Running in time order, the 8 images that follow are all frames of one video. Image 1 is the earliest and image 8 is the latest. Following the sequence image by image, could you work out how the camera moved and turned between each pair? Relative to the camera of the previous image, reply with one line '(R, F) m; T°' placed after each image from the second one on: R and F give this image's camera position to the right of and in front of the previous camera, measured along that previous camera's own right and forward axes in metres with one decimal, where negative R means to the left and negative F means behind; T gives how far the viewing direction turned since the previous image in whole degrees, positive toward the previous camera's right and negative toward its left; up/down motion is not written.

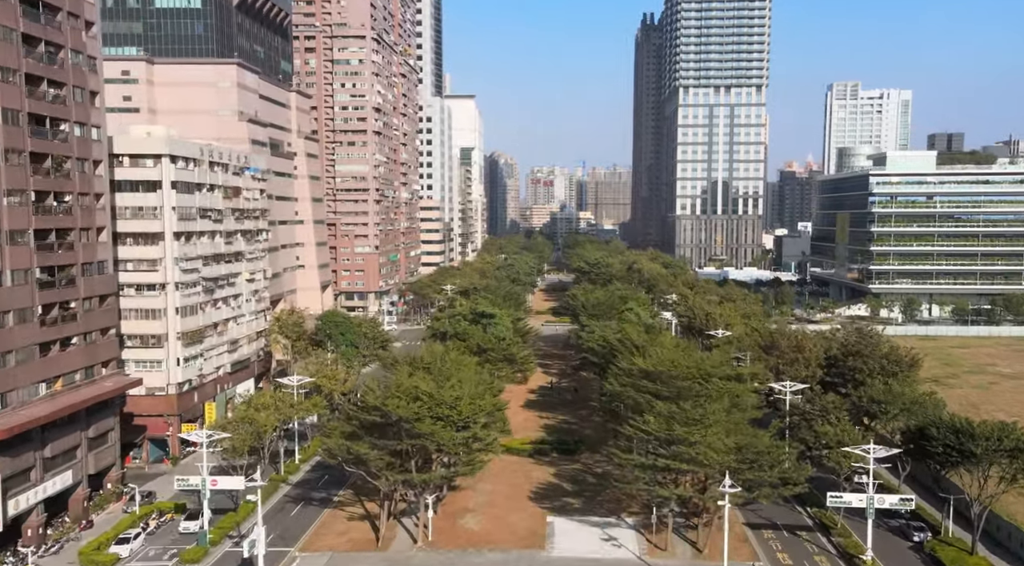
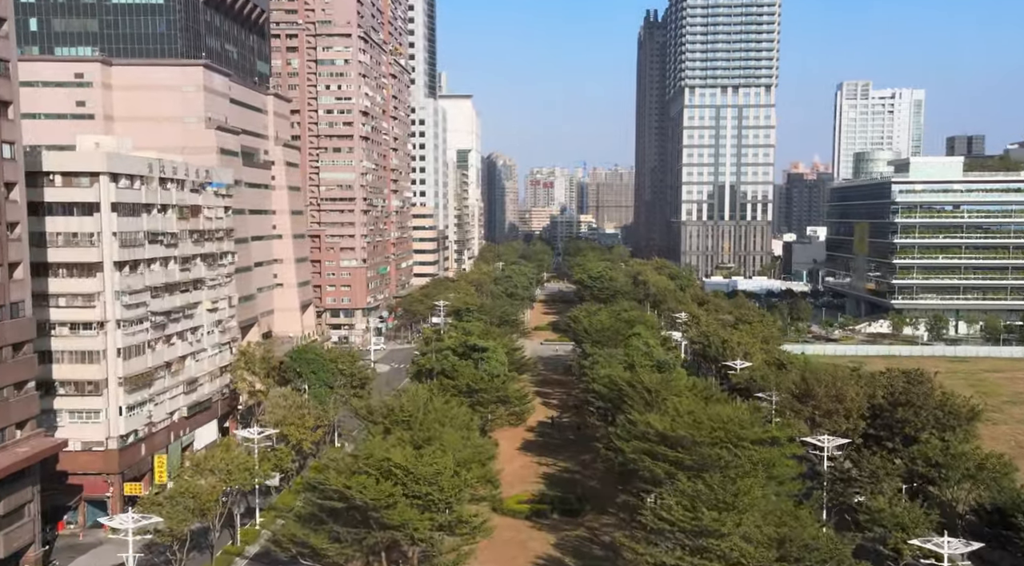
(+0.4, +7.2) m; 0°
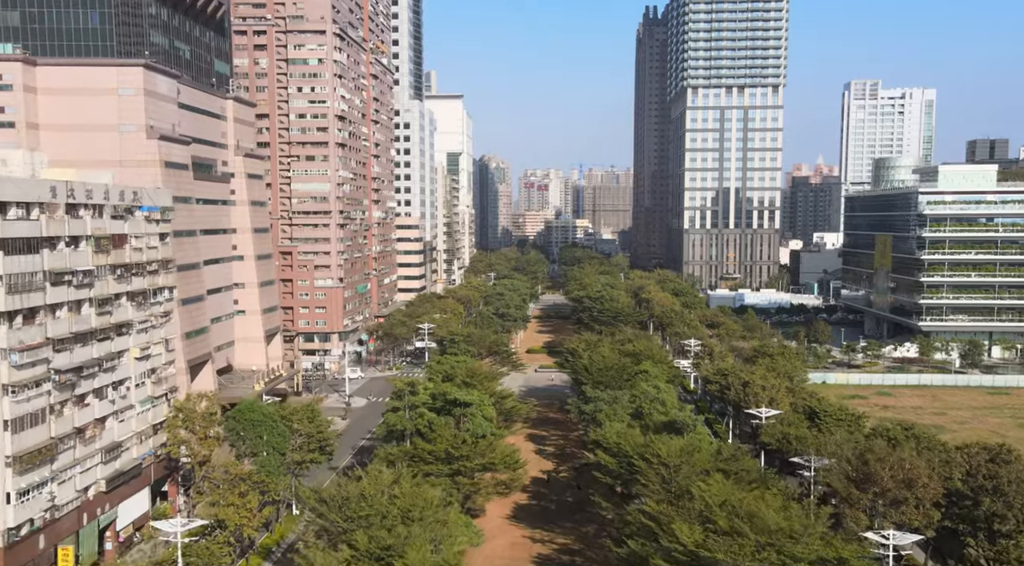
(+0.4, +9.2) m; 0°
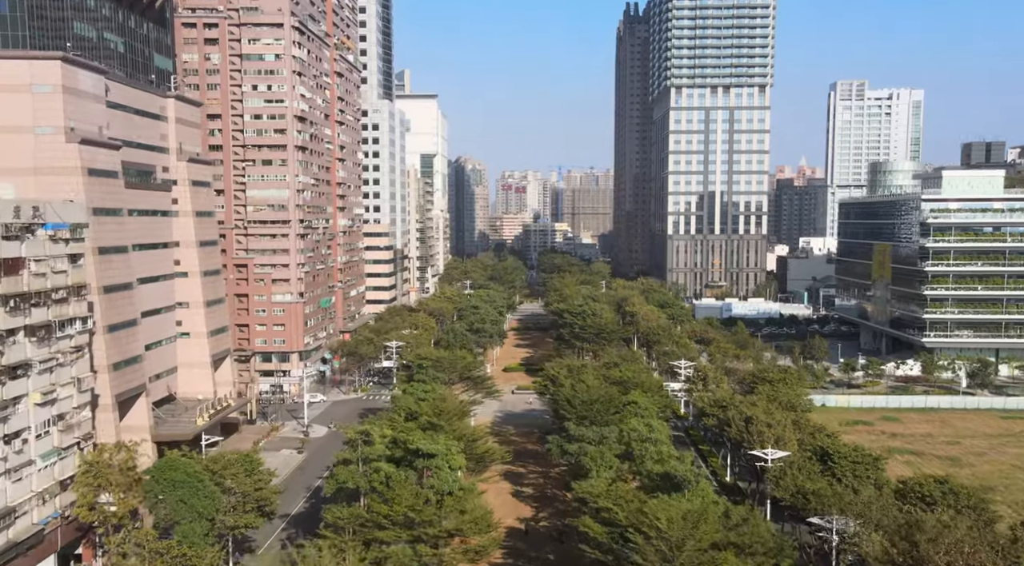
(+0.4, +7.0) m; +1°
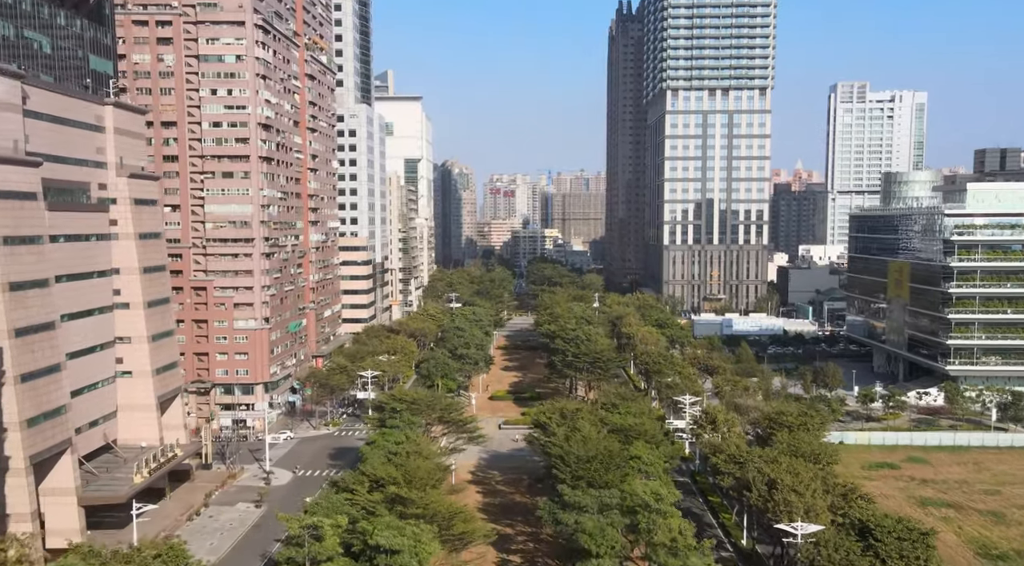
(+0.3, +7.7) m; +1°
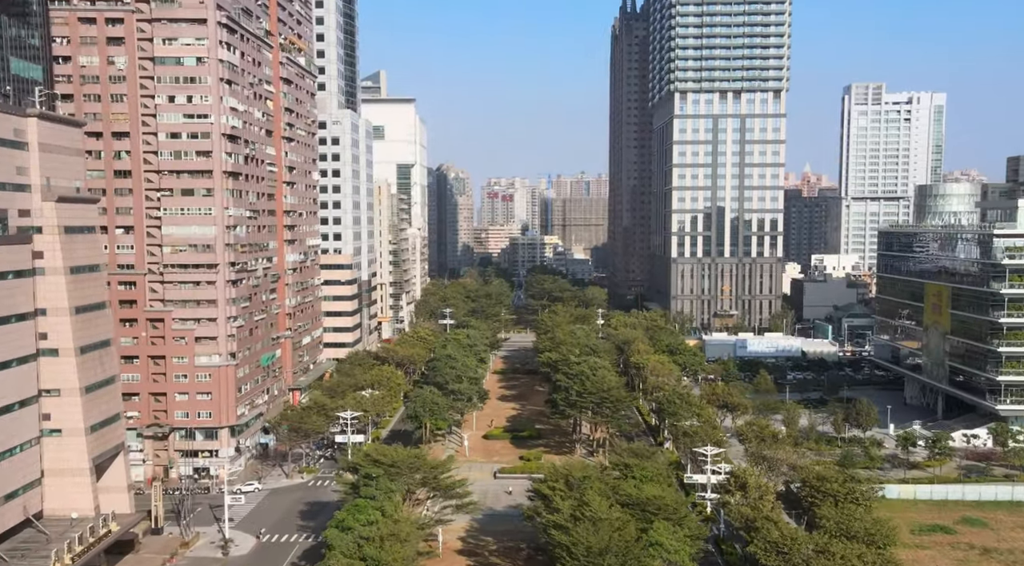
(+0.2, +8.7) m; 0°
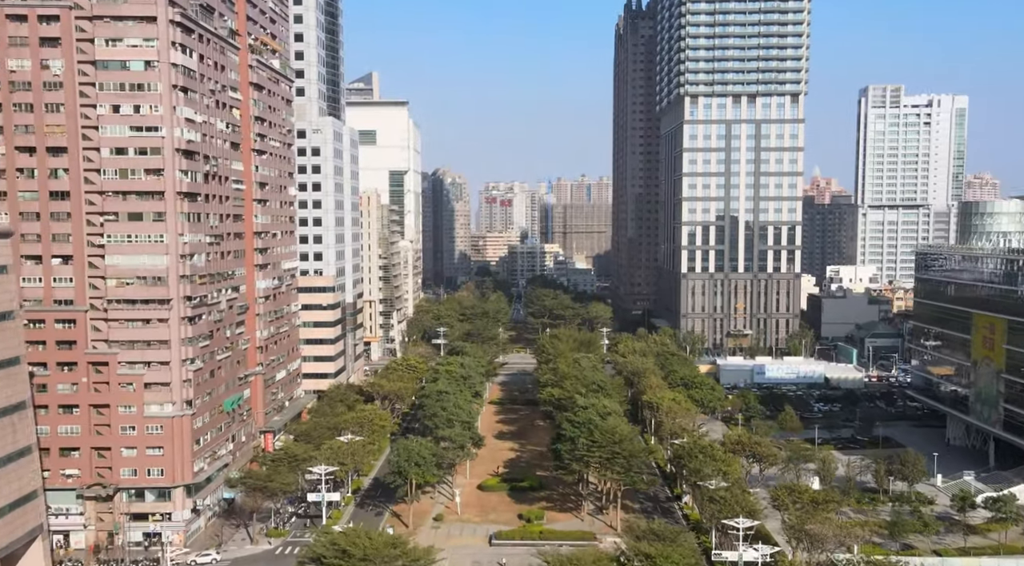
(+0.1, +9.0) m; 0°
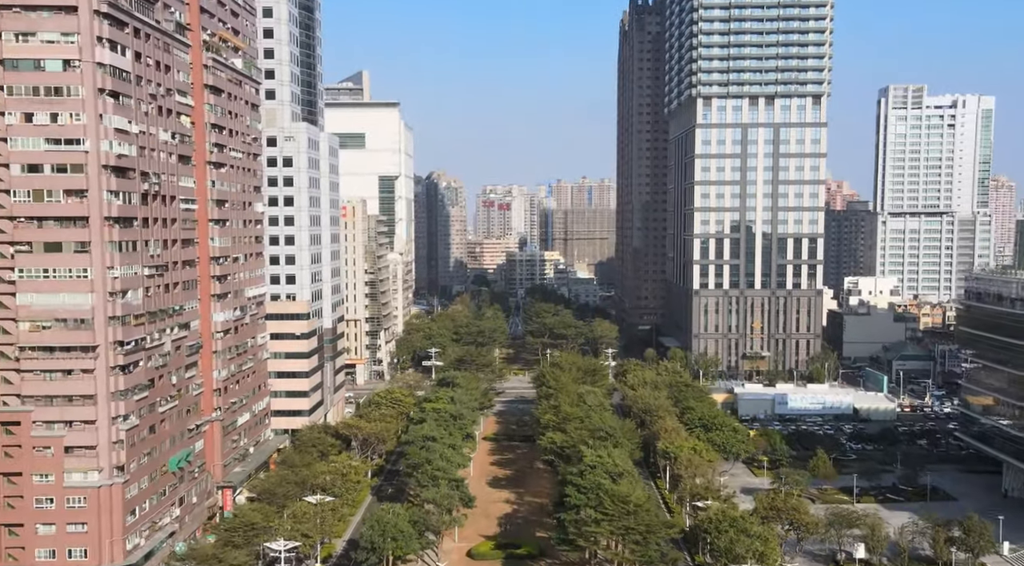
(+0.3, +9.9) m; 0°
